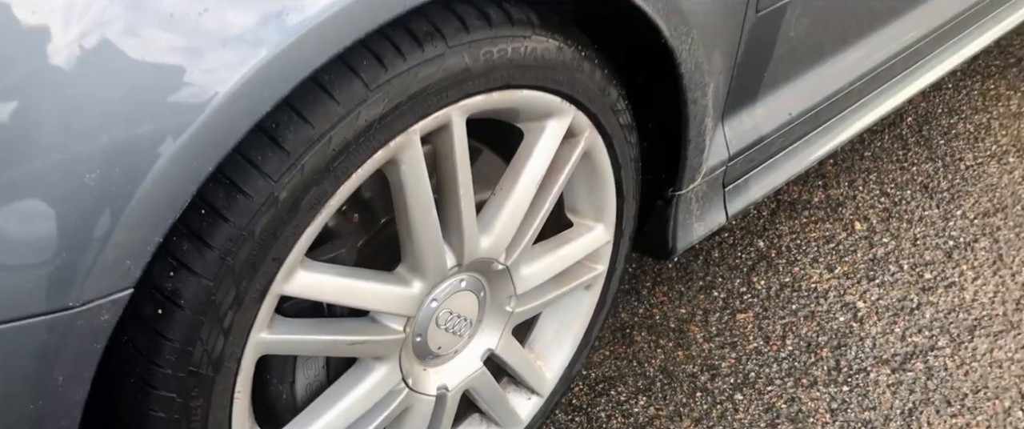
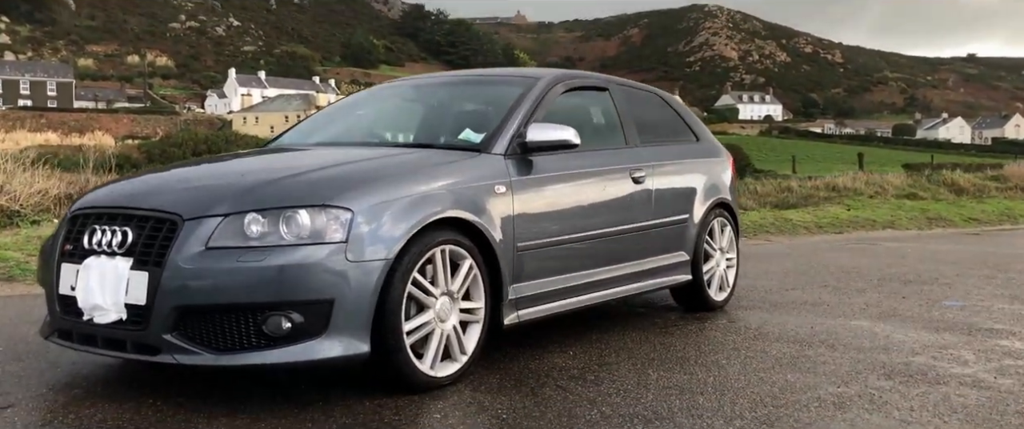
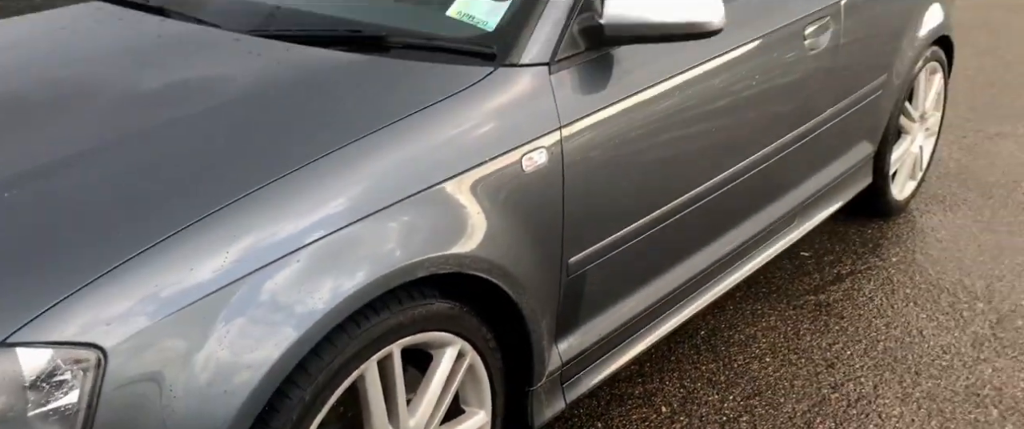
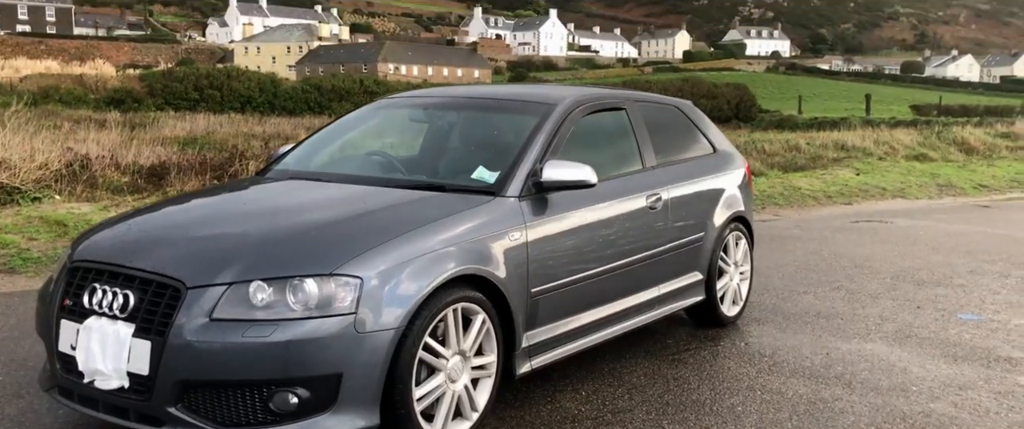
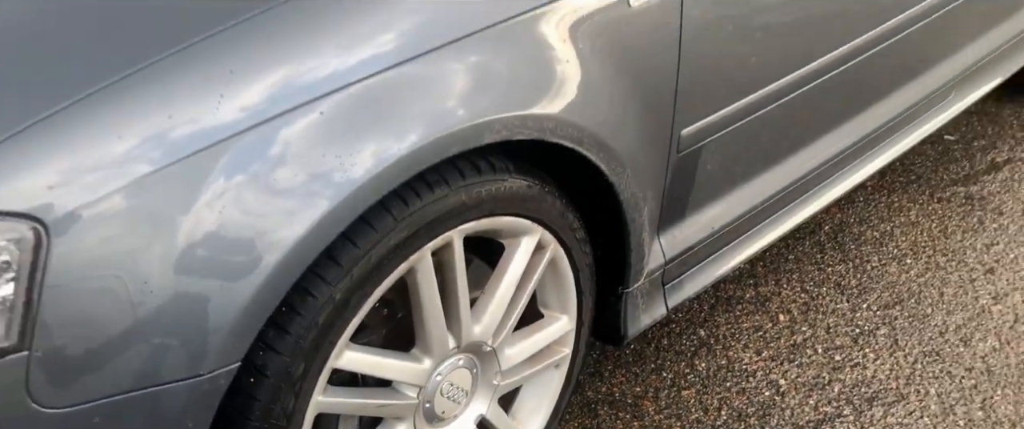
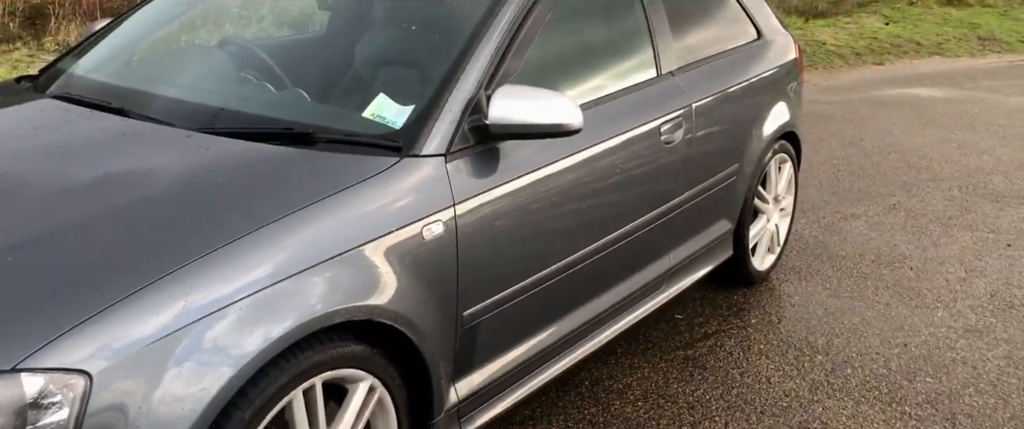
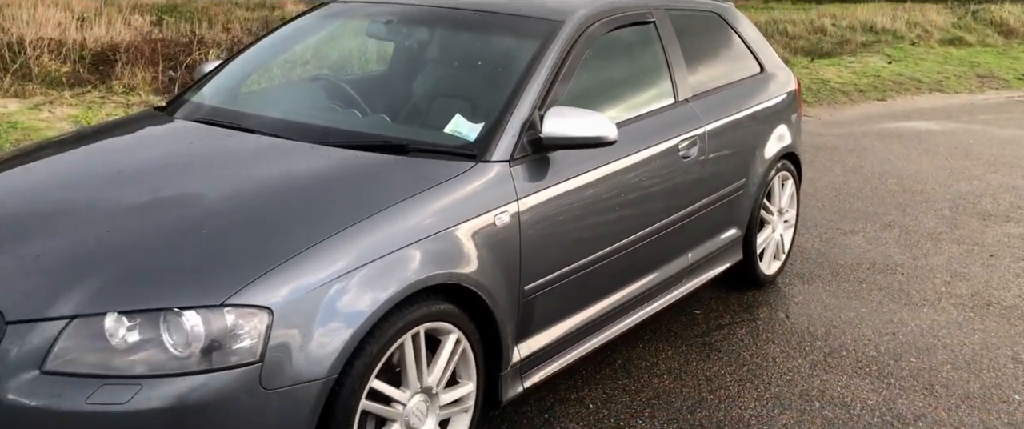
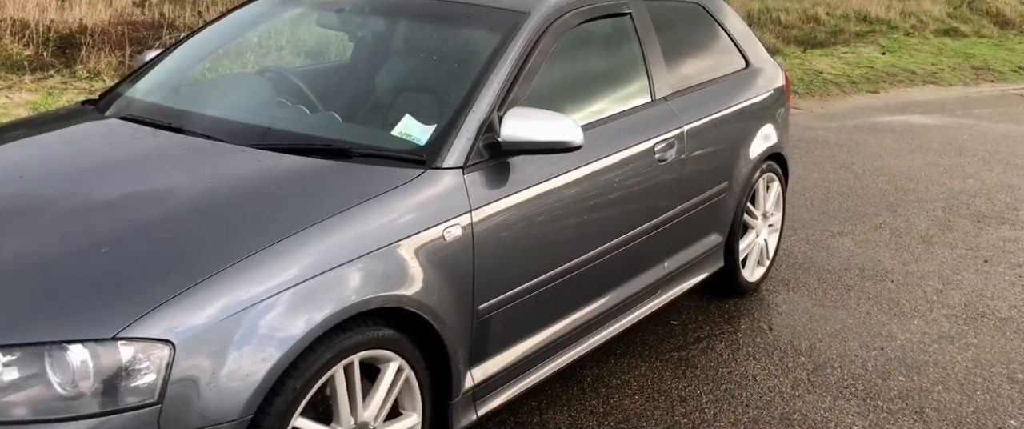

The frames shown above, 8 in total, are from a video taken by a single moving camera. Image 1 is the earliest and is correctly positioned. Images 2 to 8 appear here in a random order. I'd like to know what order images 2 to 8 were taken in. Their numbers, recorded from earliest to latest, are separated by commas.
5, 3, 6, 8, 7, 4, 2
